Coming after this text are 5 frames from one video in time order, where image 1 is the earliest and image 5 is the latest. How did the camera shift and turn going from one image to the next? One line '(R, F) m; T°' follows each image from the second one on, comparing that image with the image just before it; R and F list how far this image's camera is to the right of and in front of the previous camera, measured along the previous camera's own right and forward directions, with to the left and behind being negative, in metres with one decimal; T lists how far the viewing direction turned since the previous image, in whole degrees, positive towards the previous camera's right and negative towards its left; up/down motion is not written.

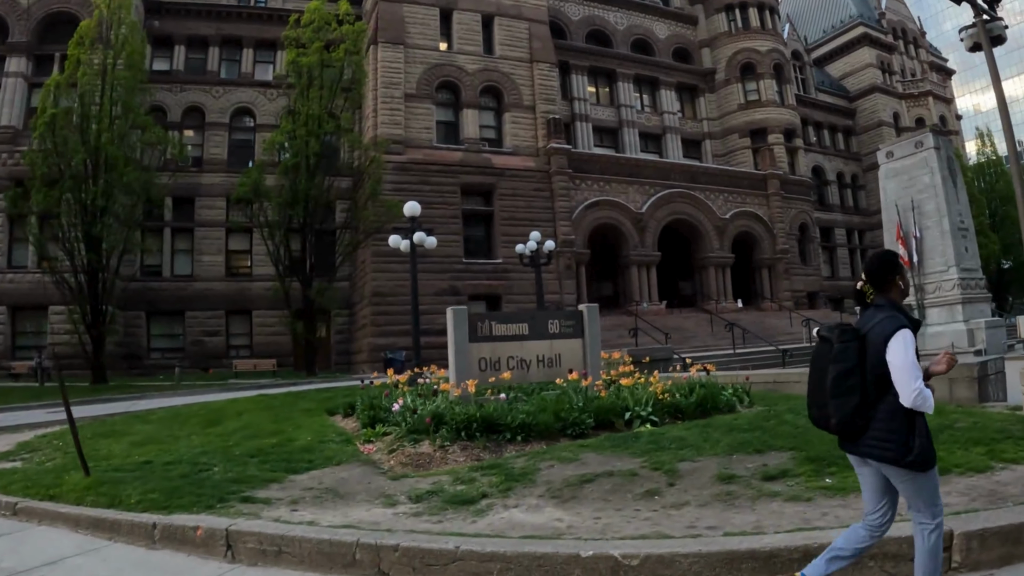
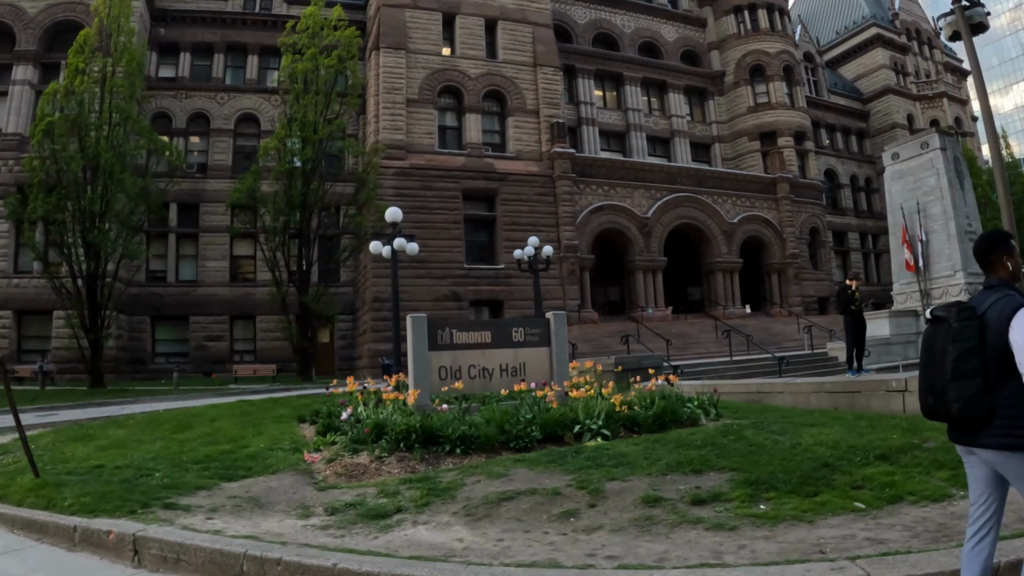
(+0.8, +0.3) m; -2°
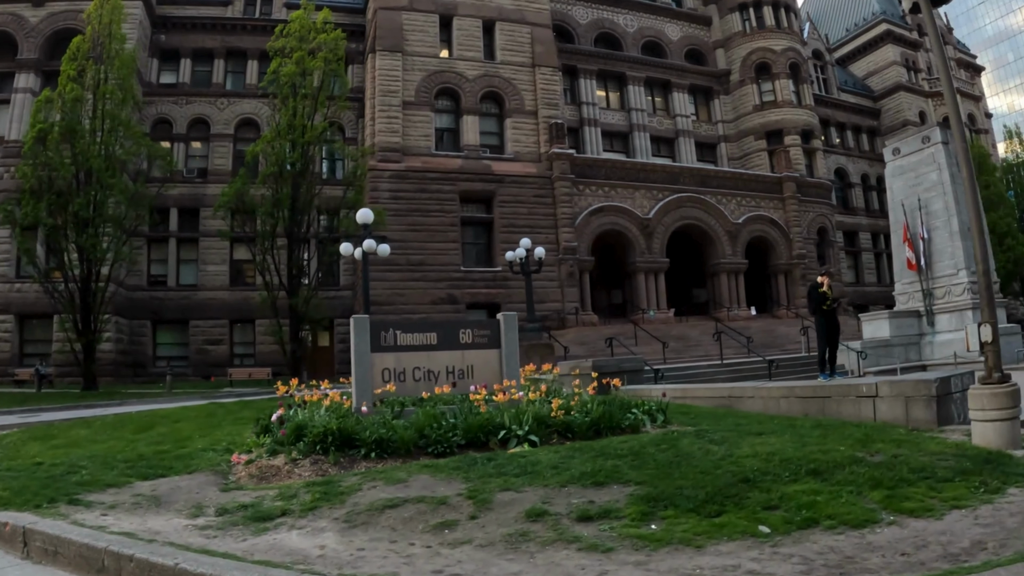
(+1.0, +0.3) m; -2°
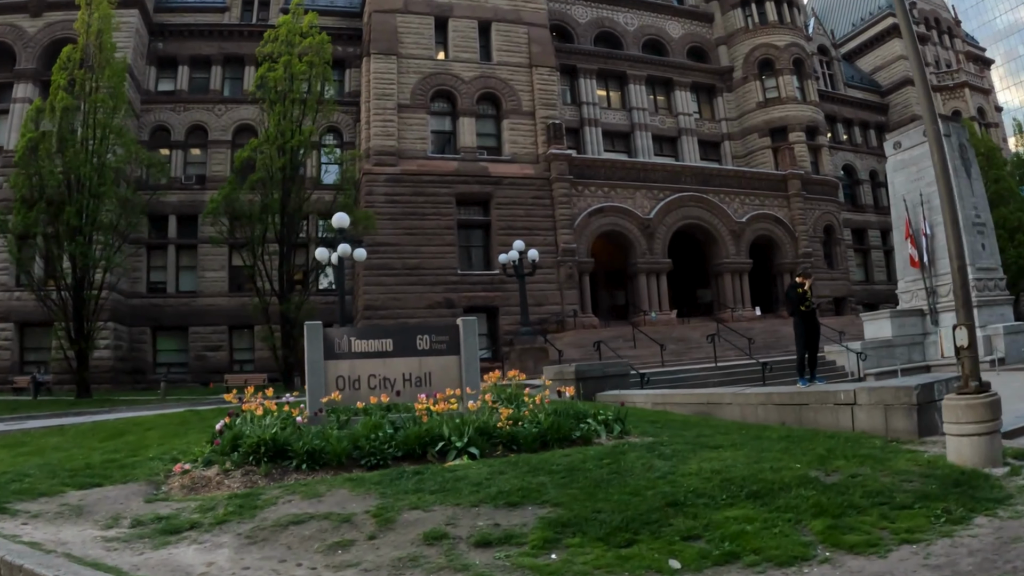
(+0.8, +0.3) m; -1°
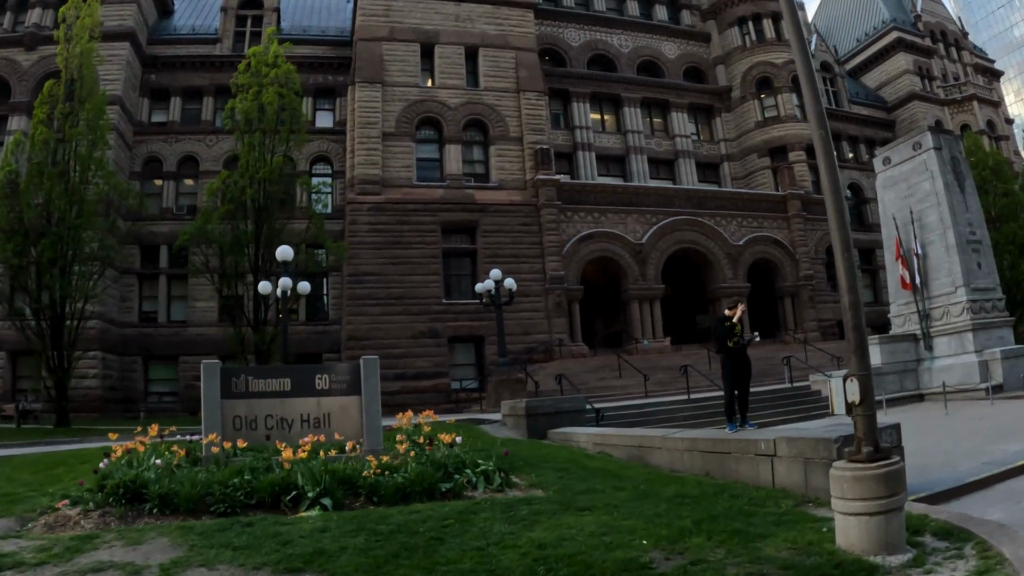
(+1.6, +0.6) m; -2°
